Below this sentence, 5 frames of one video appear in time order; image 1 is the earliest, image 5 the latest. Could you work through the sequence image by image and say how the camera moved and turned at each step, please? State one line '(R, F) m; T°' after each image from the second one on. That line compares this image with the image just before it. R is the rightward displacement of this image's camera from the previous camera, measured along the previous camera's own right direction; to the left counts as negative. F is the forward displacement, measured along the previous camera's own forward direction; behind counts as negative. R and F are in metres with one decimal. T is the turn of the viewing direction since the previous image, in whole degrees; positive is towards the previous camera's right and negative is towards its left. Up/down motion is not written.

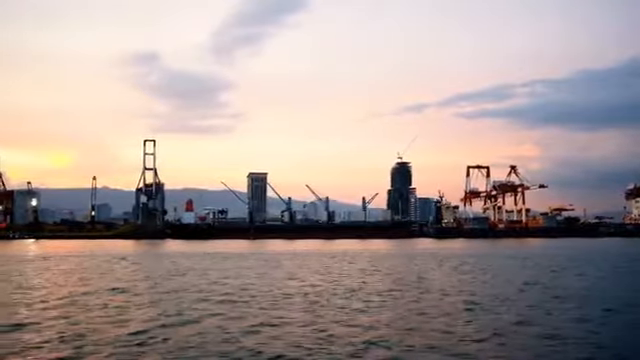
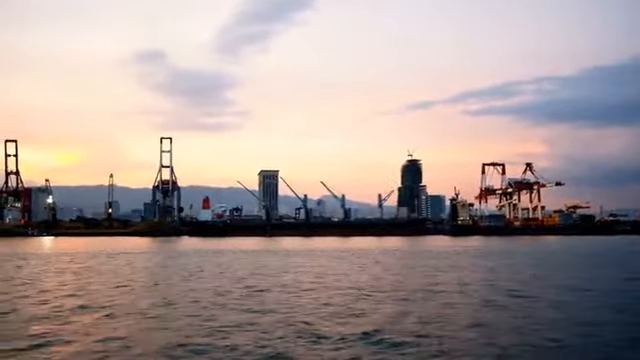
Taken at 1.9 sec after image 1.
(-0.4, -0.5) m; -1°
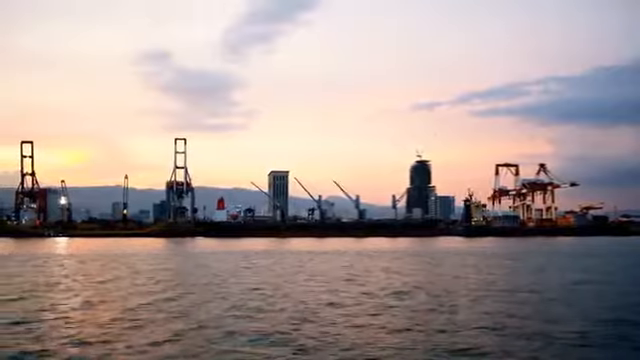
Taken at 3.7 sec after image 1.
(-0.4, -0.7) m; -1°
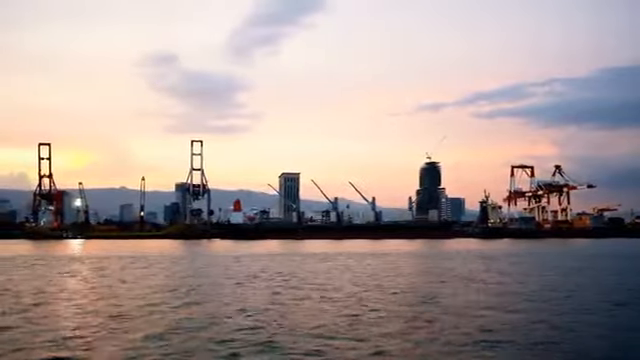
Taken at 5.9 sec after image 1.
(-0.6, -0.8) m; -1°
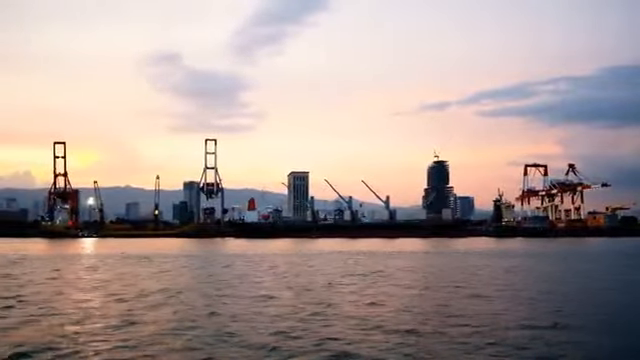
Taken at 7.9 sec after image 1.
(-0.5, -0.7) m; -1°
